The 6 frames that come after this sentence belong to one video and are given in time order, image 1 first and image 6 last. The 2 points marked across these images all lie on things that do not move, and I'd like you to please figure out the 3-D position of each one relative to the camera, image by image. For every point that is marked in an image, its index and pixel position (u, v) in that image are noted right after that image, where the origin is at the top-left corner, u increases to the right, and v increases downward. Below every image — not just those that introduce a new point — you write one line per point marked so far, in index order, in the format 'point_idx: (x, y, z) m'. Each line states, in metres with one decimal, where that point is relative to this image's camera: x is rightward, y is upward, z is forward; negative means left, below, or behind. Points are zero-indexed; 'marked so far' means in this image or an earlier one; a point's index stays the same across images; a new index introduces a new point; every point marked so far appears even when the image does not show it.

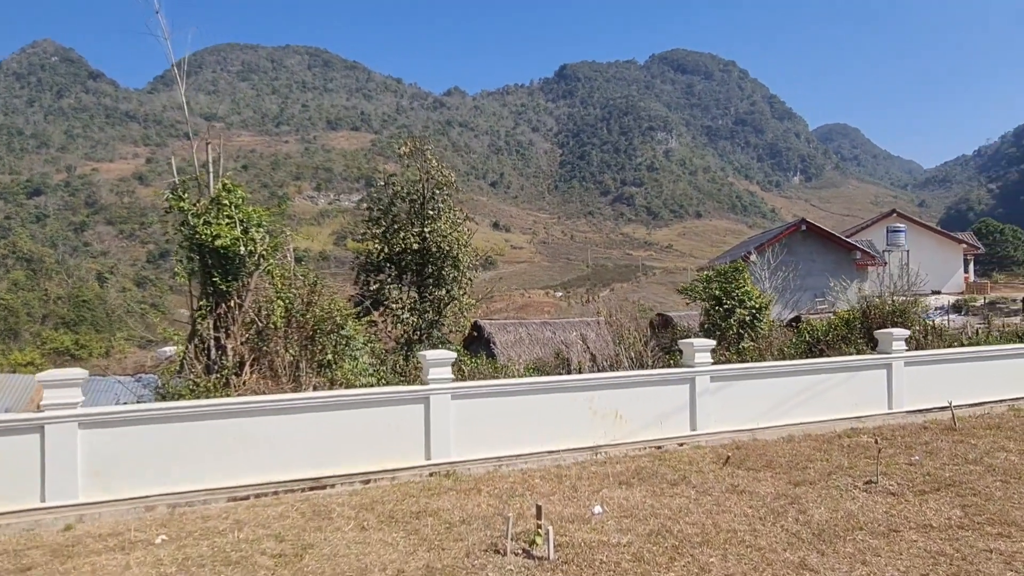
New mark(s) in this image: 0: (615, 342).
0: (+1.8, -1.0, +12.0) m
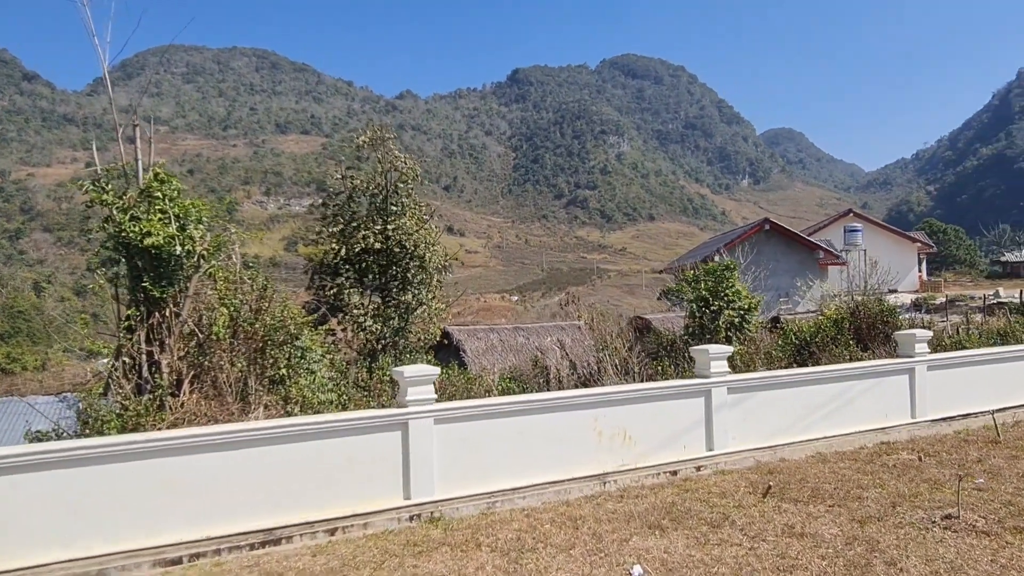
0: (+1.3, -1.0, +11.1) m
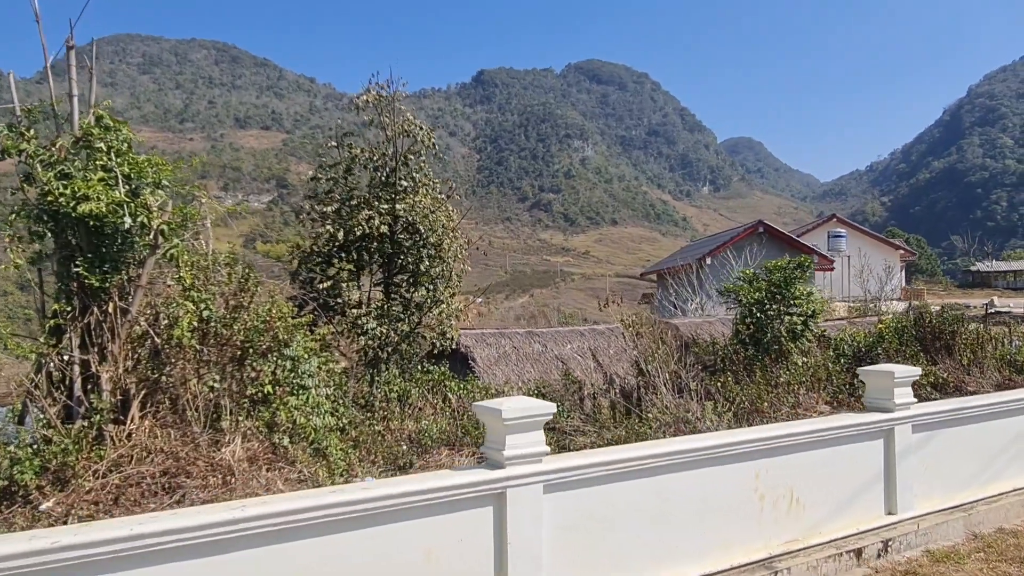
0: (+1.7, -1.0, +9.3) m
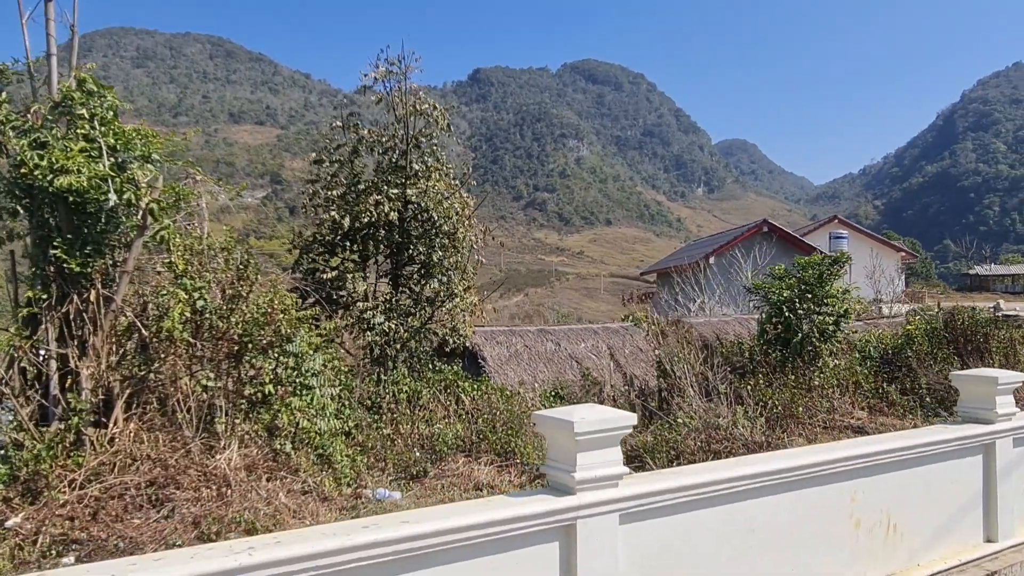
0: (+1.9, -1.0, +8.7) m
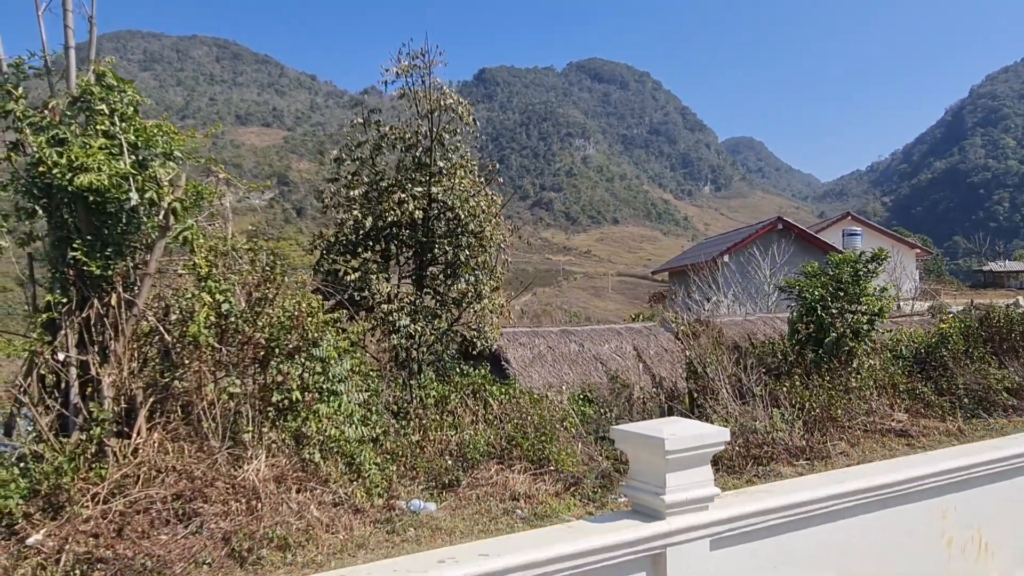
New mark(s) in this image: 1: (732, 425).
0: (+2.2, -1.0, +8.4) m
1: (+2.3, -1.4, +7.3) m
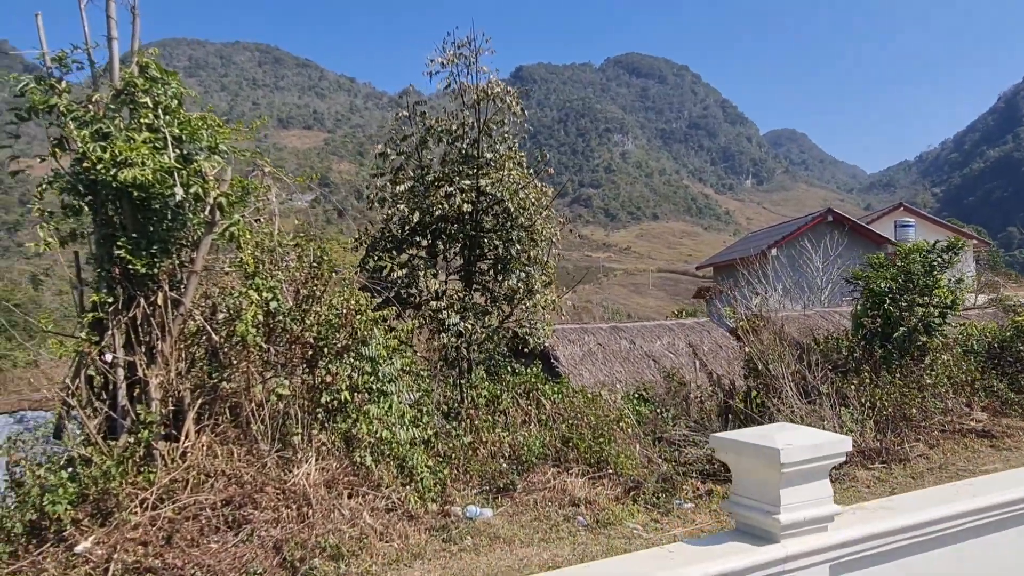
0: (+2.8, -0.9, +8.0) m
1: (+2.8, -1.4, +6.9) m
